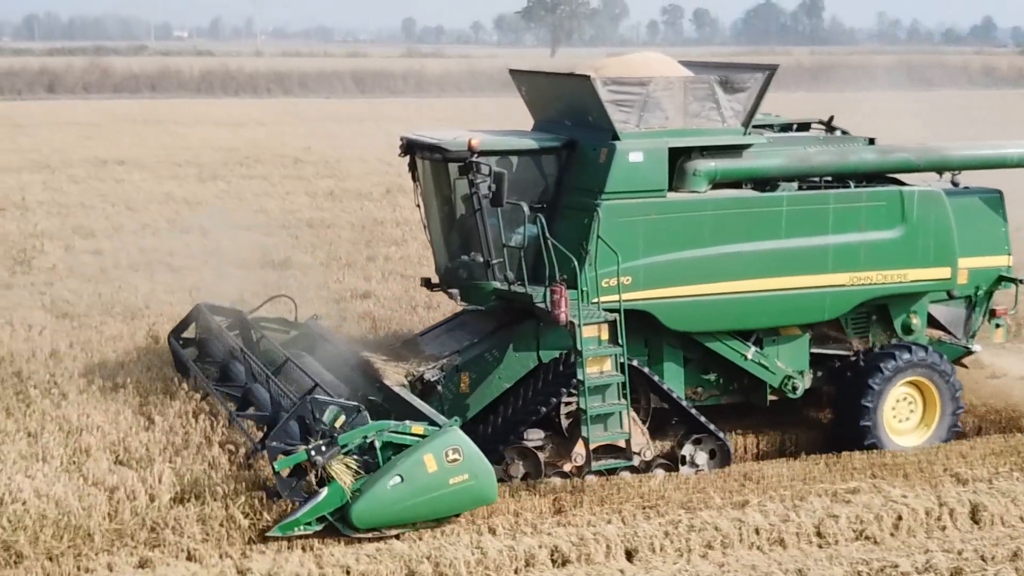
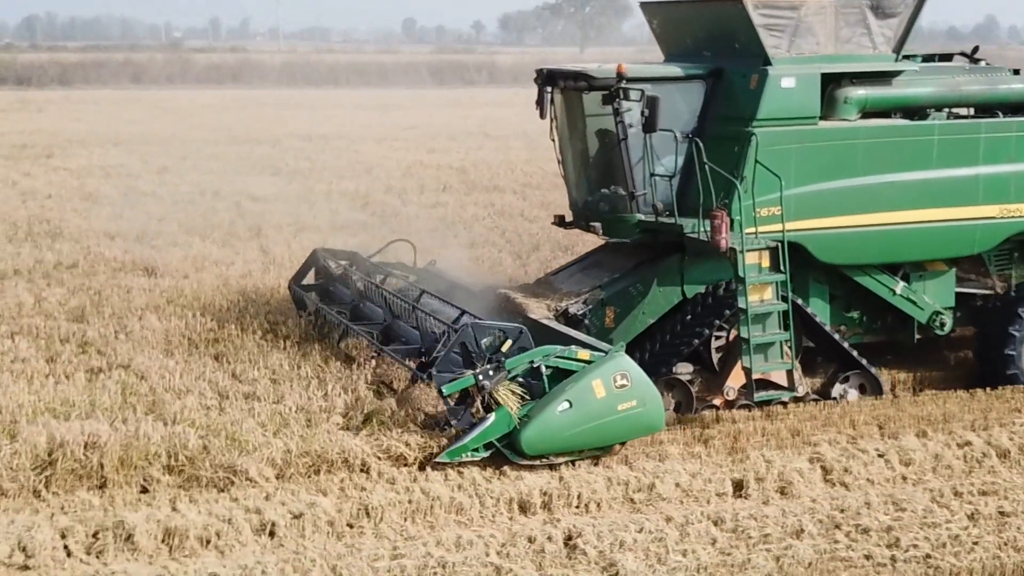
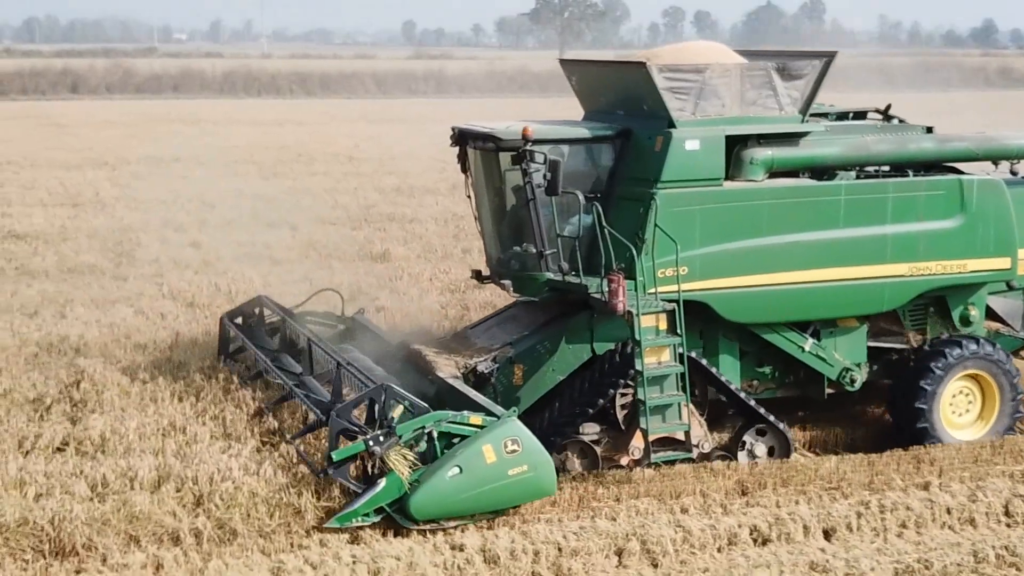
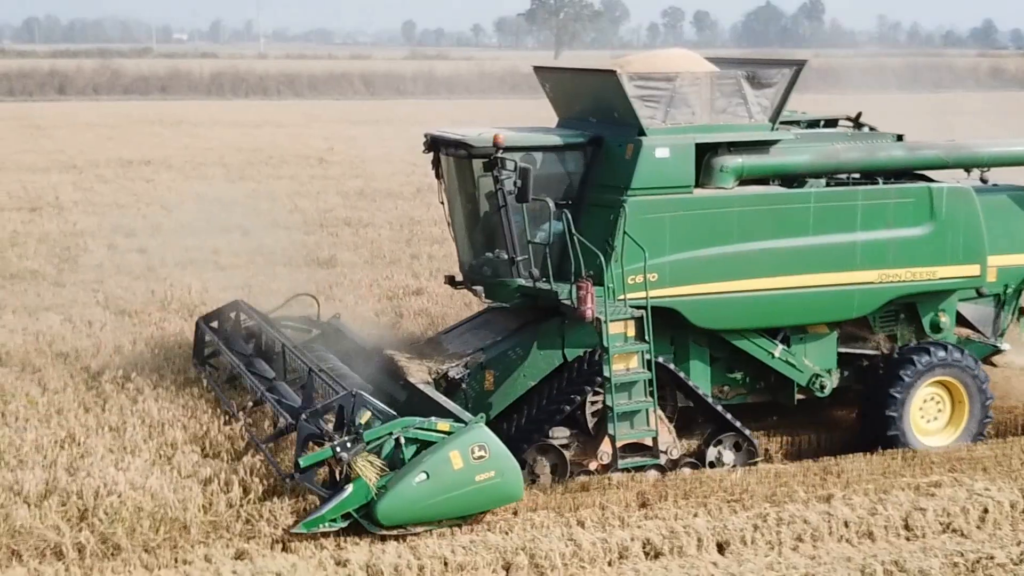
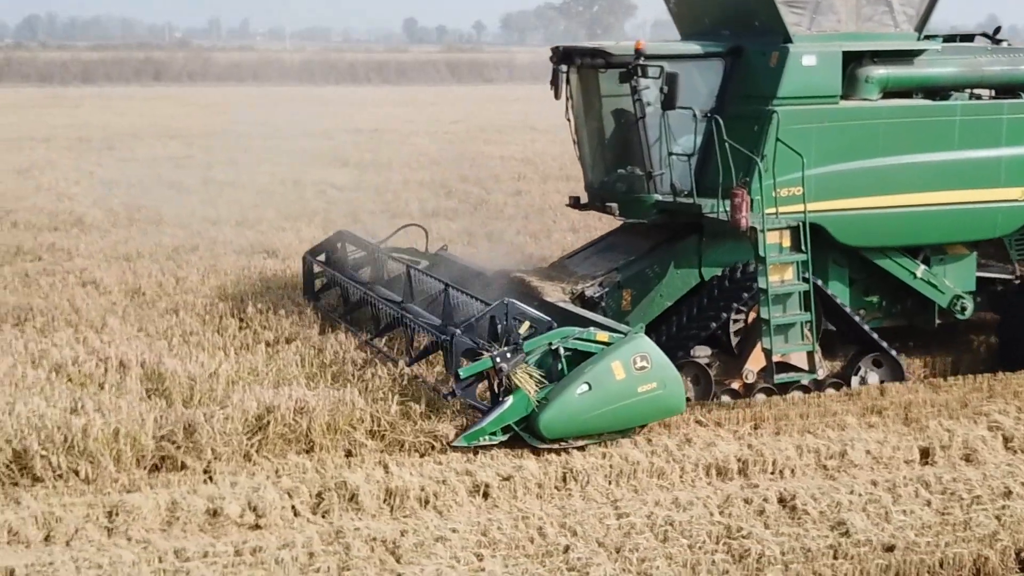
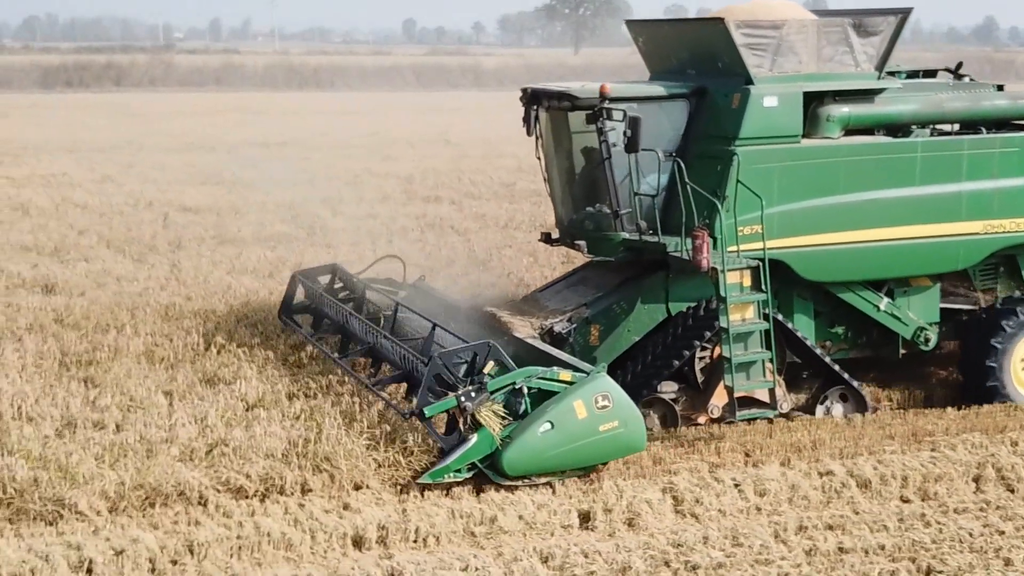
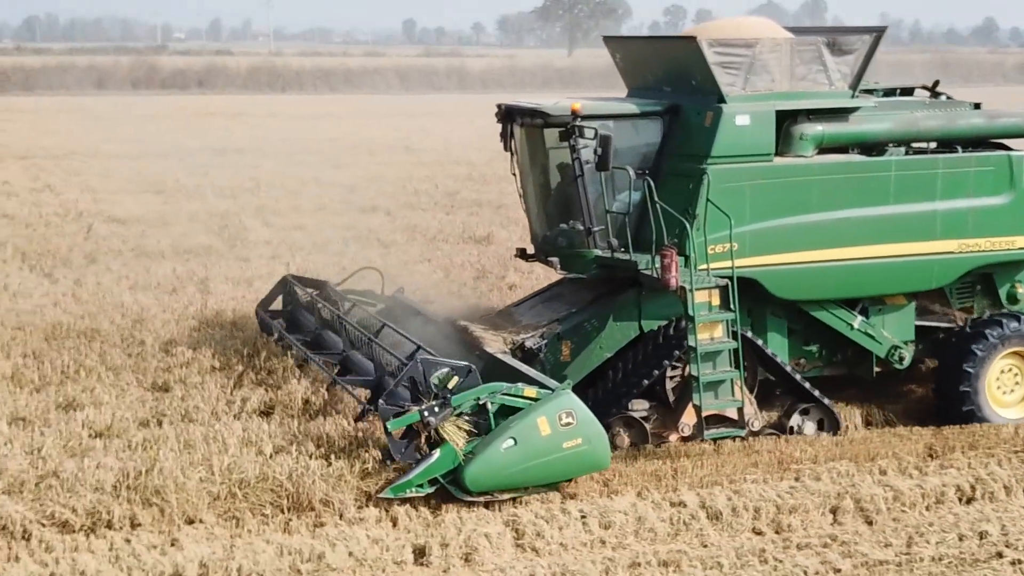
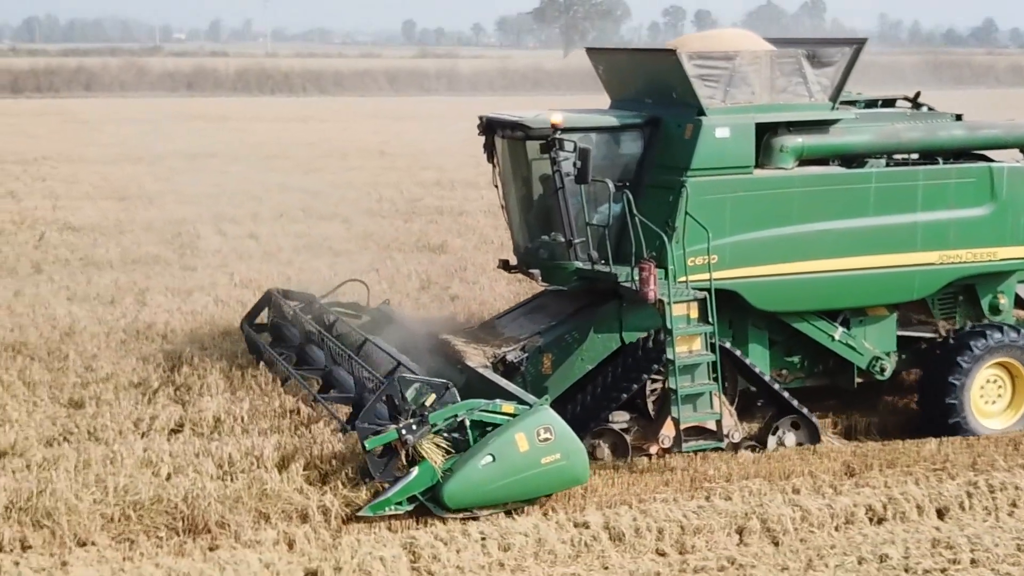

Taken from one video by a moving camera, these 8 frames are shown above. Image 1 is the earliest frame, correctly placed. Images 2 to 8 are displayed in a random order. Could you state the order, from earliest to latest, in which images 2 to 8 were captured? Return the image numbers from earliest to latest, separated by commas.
4, 3, 8, 7, 6, 2, 5
